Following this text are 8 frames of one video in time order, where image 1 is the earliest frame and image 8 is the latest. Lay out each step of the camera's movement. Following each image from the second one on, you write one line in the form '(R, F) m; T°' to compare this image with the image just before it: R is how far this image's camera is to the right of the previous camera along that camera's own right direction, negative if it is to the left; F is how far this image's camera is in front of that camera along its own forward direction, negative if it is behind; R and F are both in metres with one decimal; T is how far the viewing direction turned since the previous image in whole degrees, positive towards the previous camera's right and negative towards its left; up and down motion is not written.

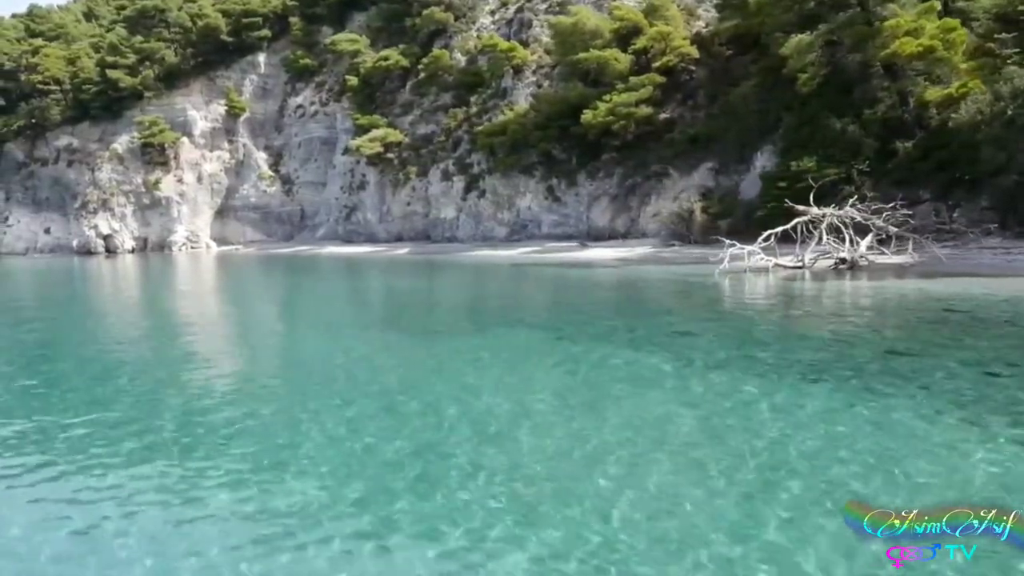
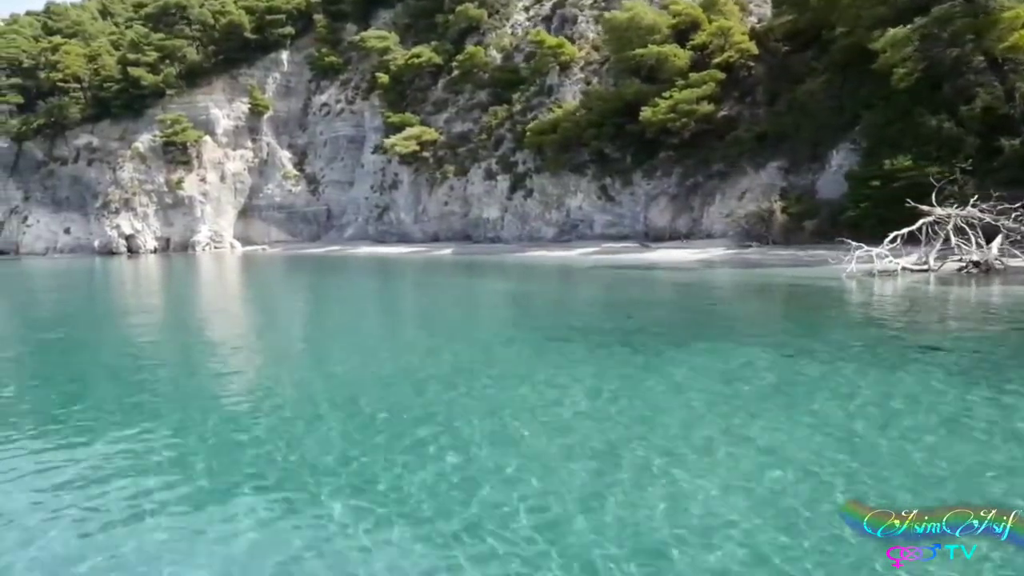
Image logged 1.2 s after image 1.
(-2.2, +0.8) m; 0°
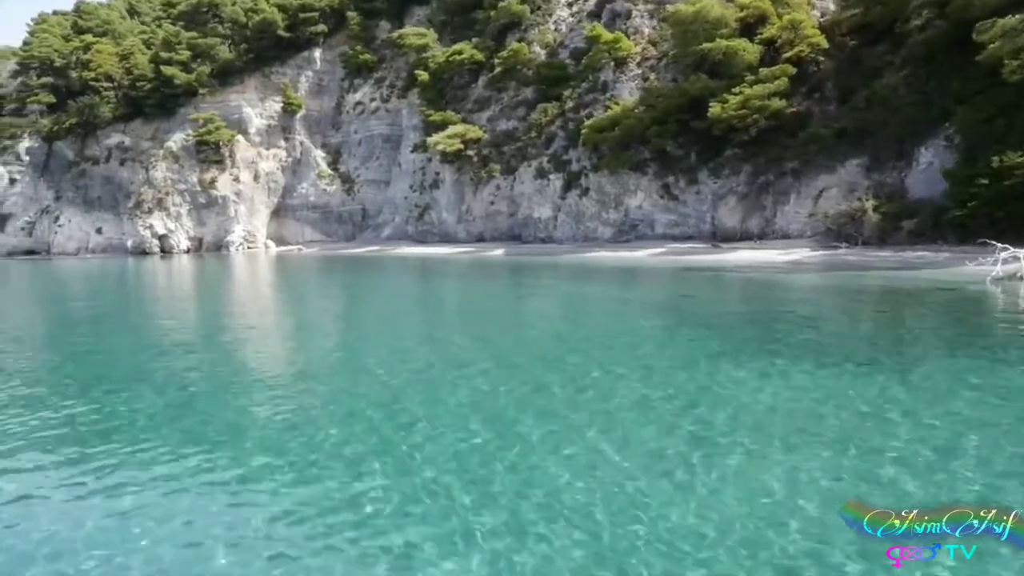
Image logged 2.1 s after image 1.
(-2.0, +0.8) m; -1°
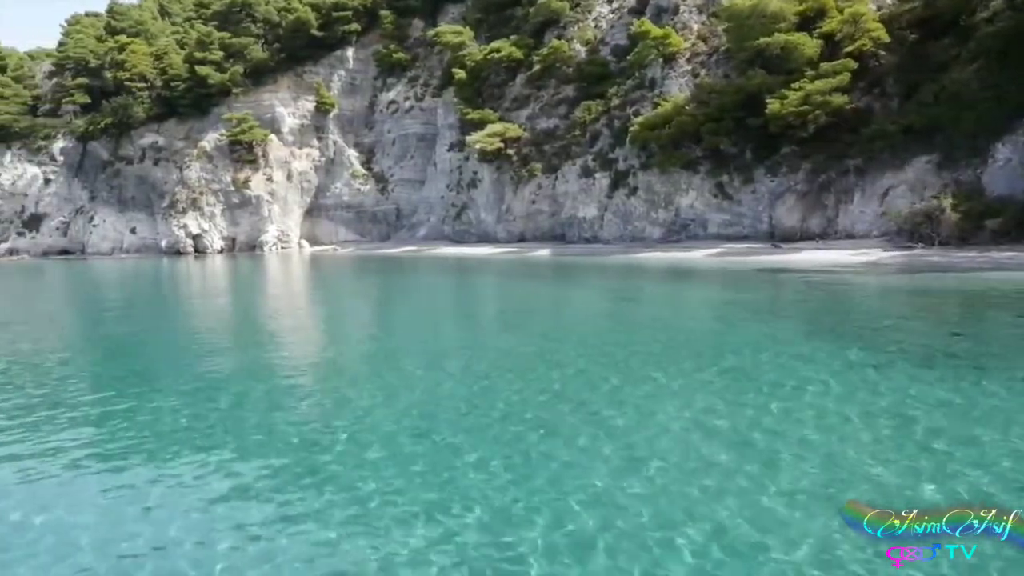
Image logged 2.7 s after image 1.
(-1.2, +0.5) m; -1°
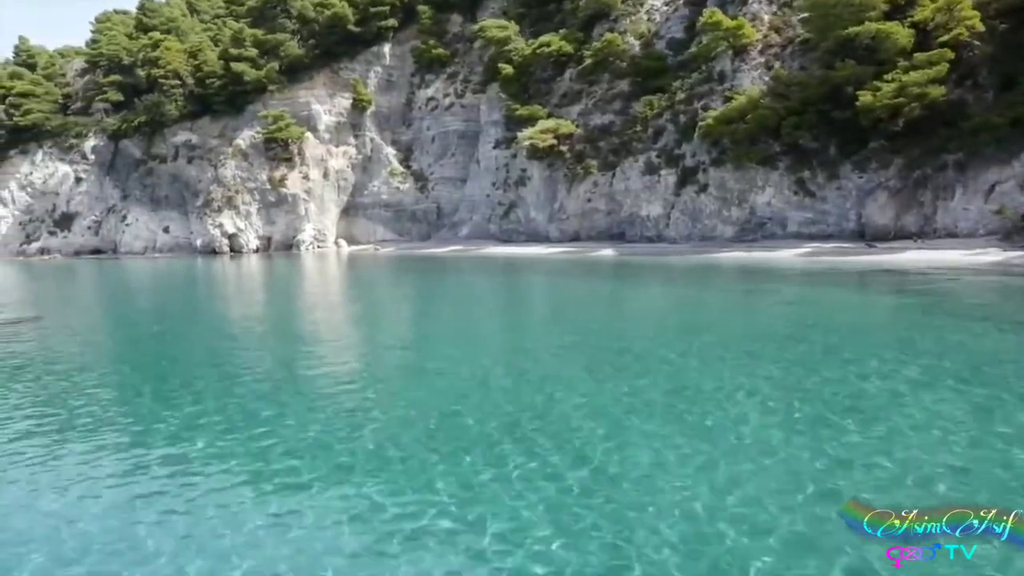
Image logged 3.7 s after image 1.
(-2.3, +1.1) m; -1°
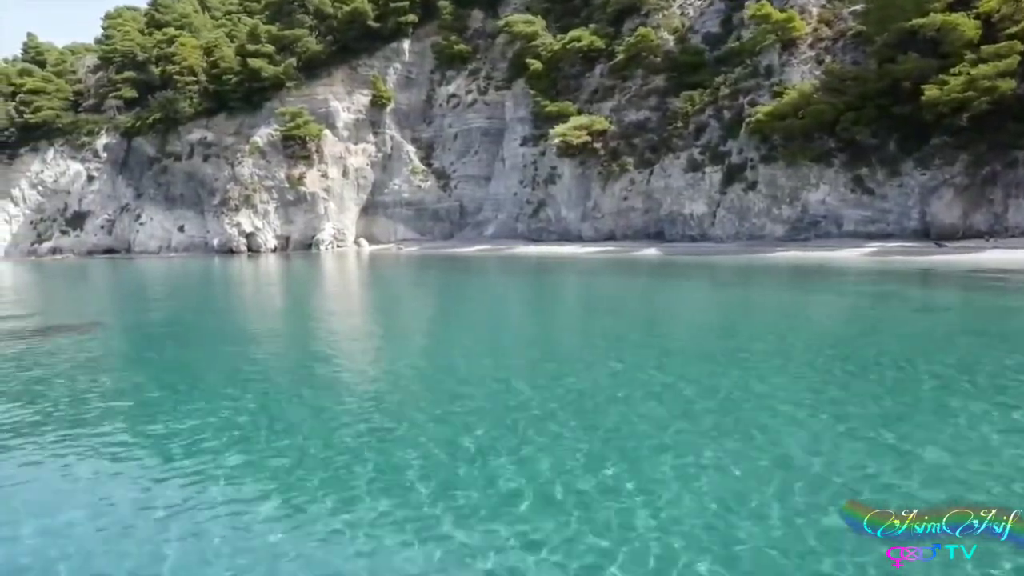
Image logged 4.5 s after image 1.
(-1.8, +0.9) m; 0°
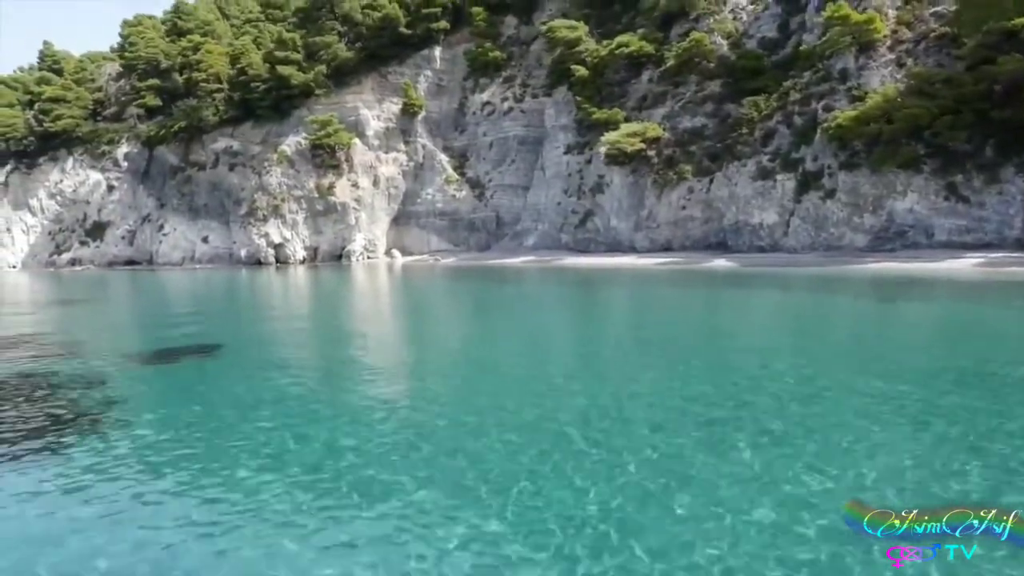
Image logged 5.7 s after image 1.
(-2.7, +1.4) m; 0°
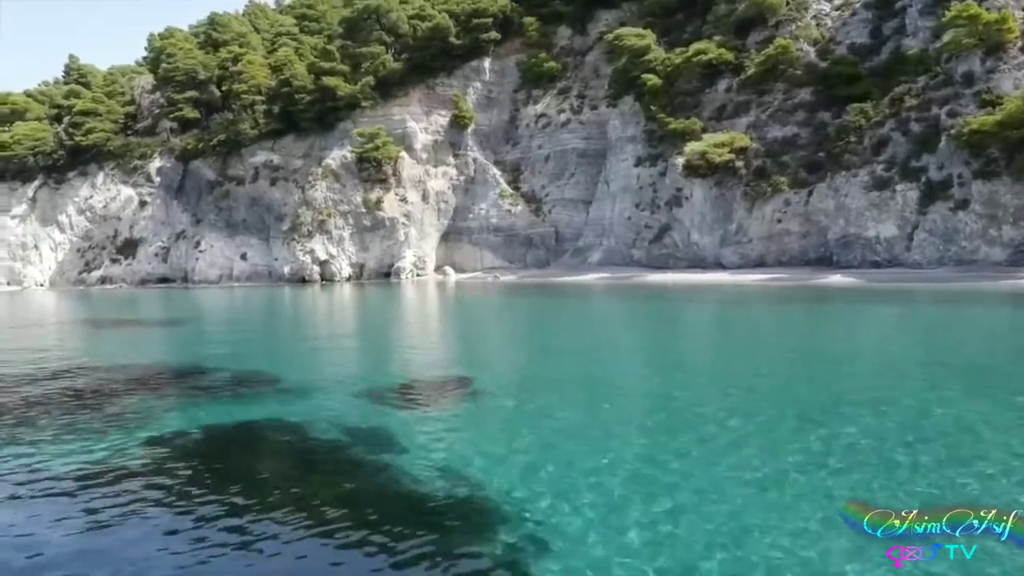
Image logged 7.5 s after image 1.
(-3.9, +2.1) m; 0°
